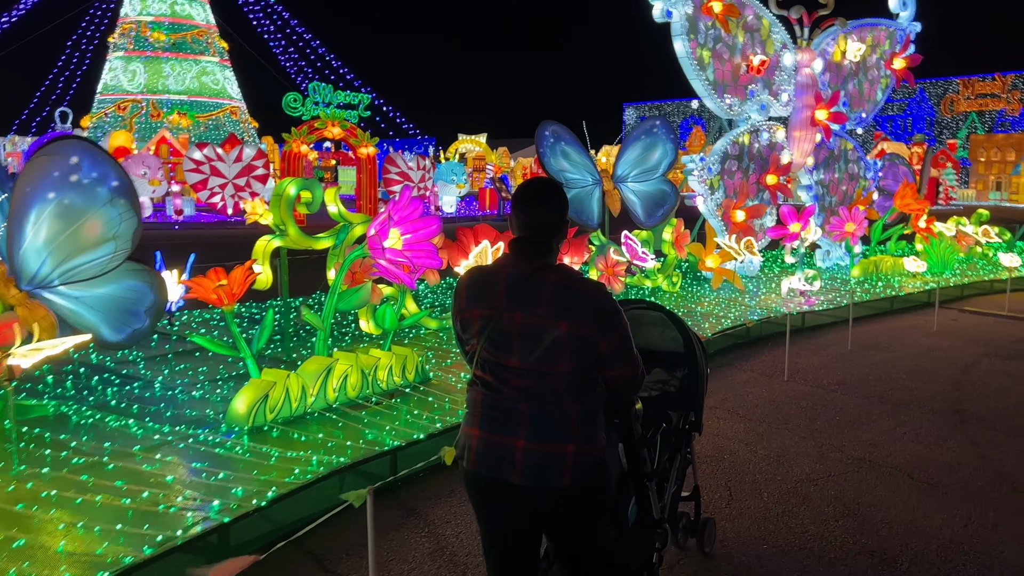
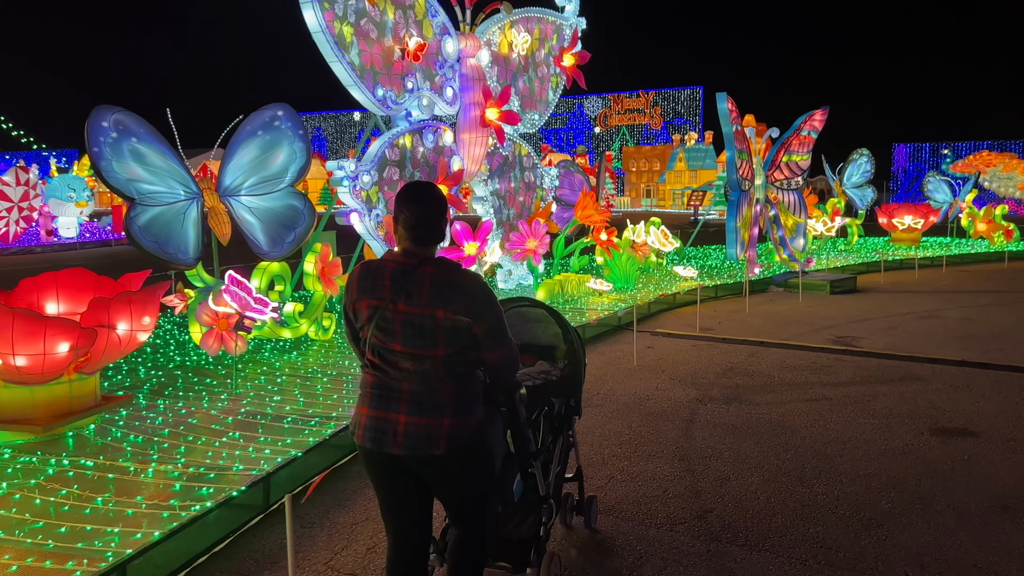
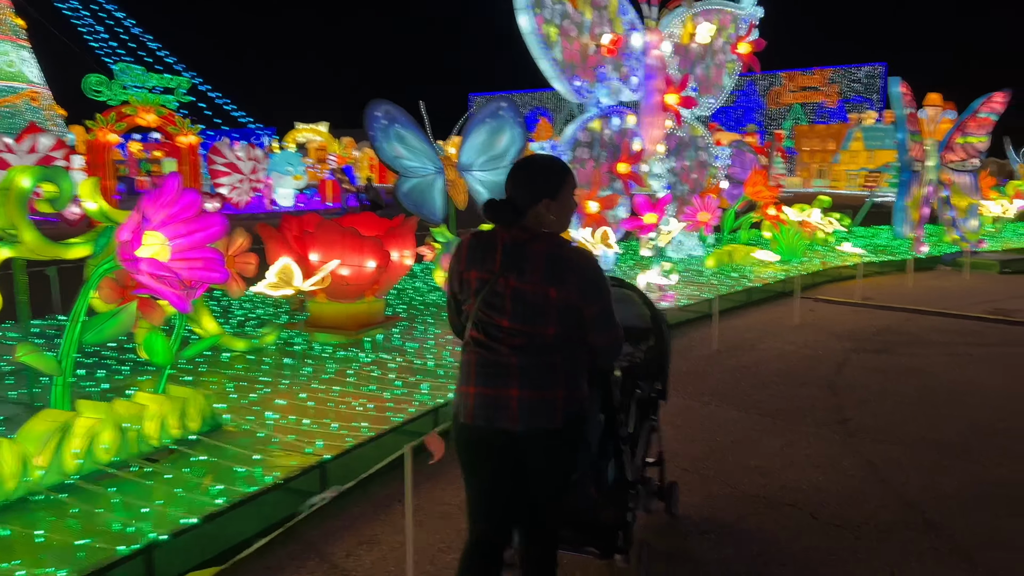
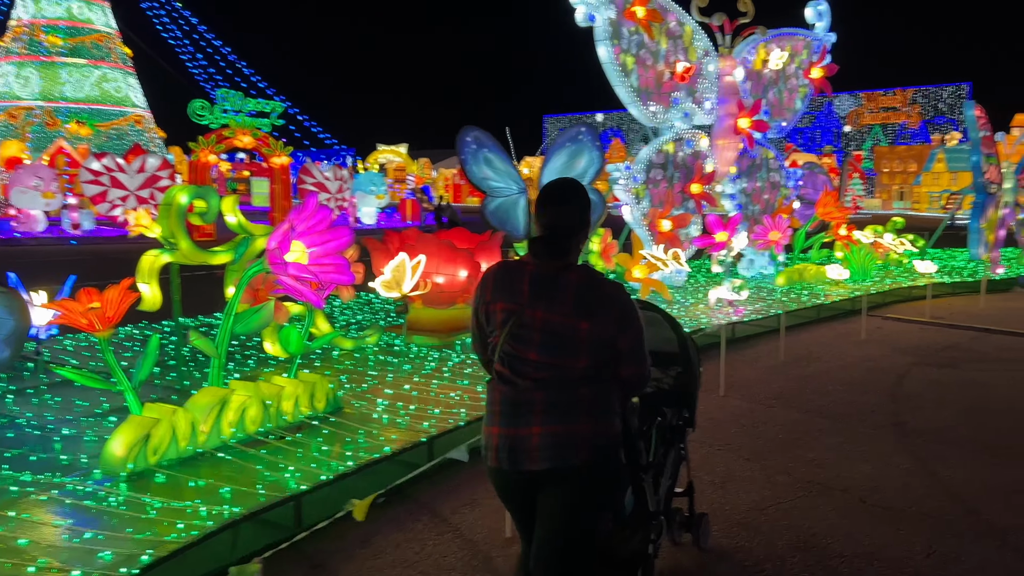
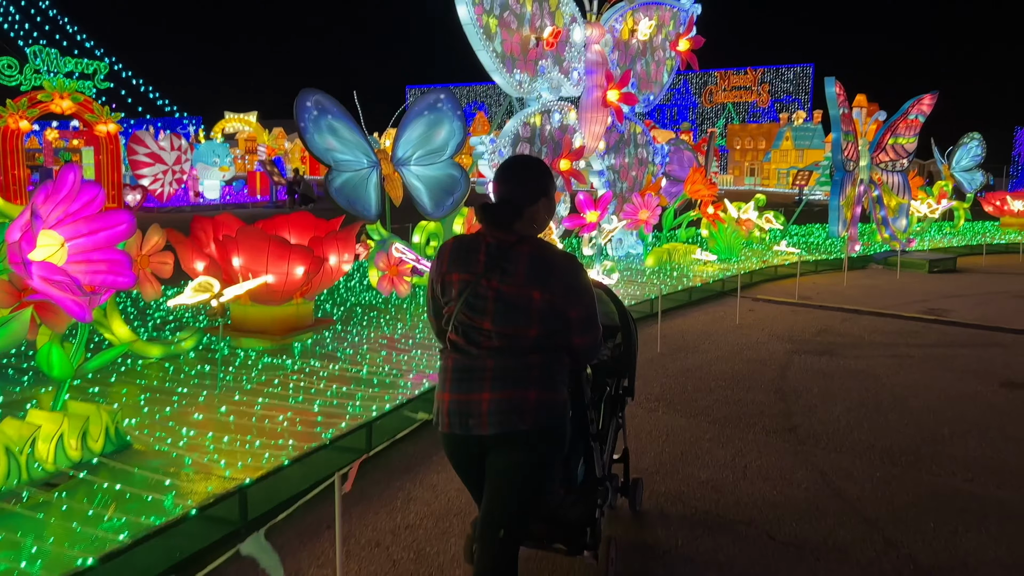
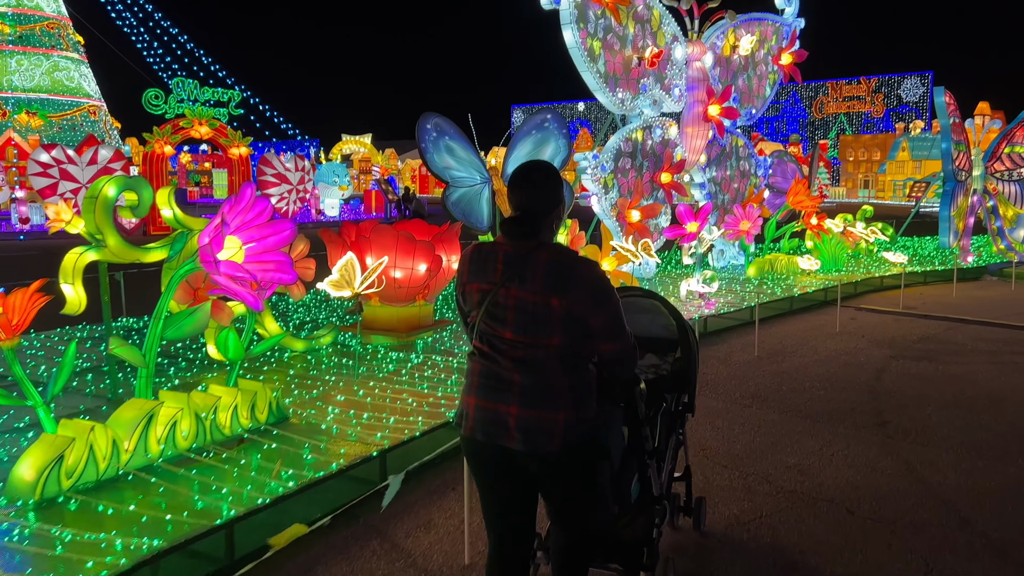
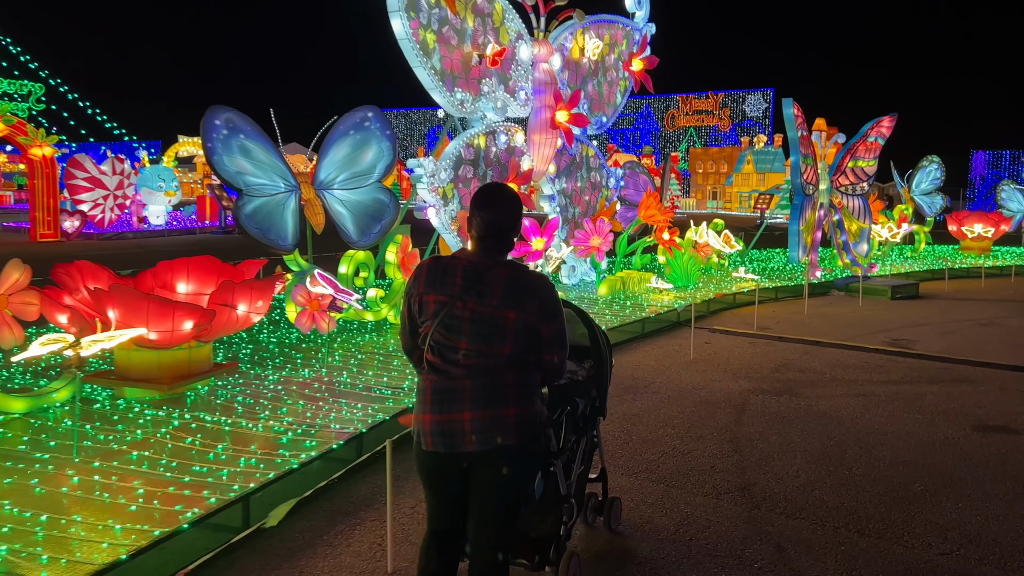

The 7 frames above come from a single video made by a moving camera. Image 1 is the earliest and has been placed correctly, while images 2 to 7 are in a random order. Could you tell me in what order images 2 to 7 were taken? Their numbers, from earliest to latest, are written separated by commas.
4, 6, 3, 5, 7, 2
